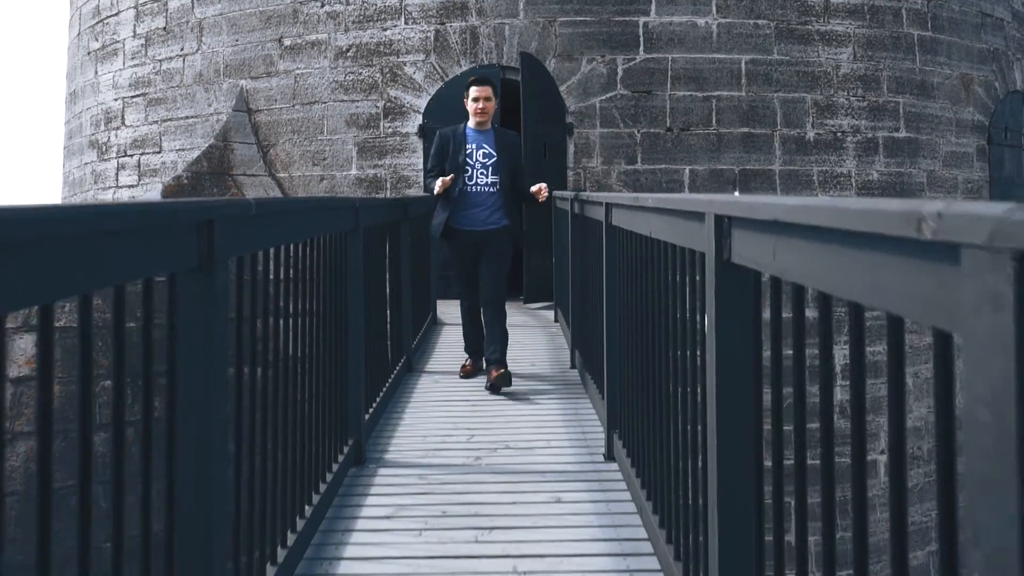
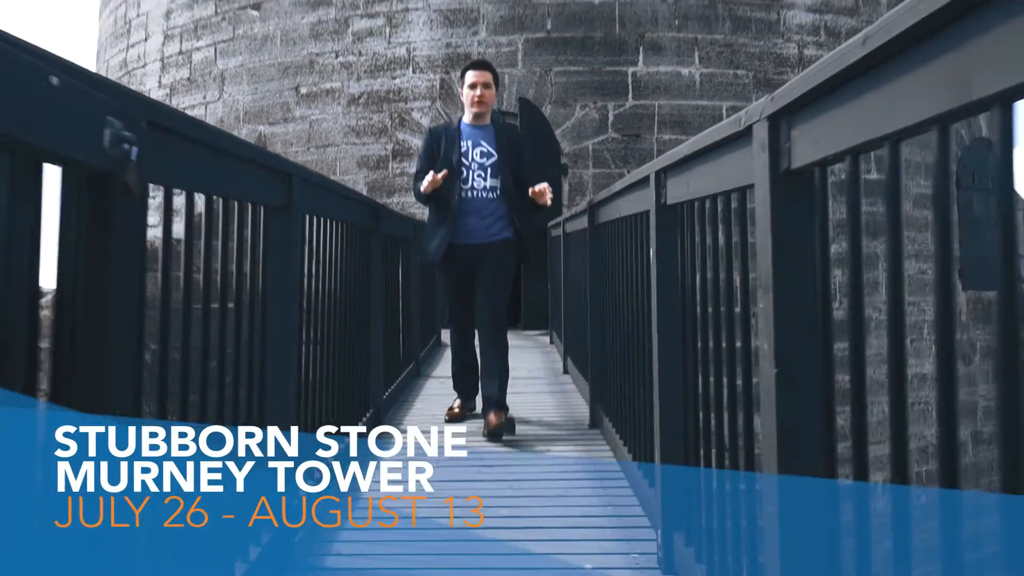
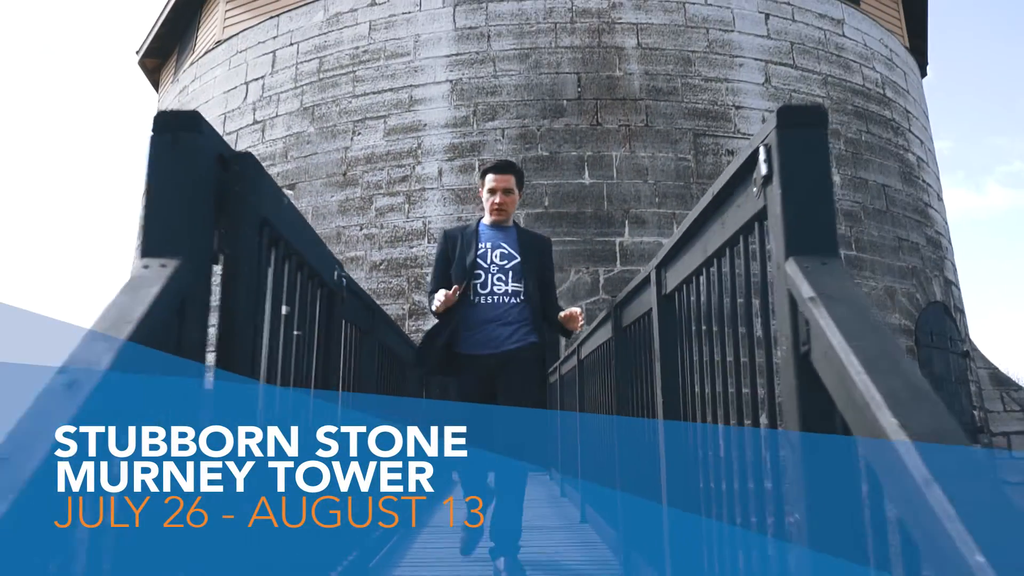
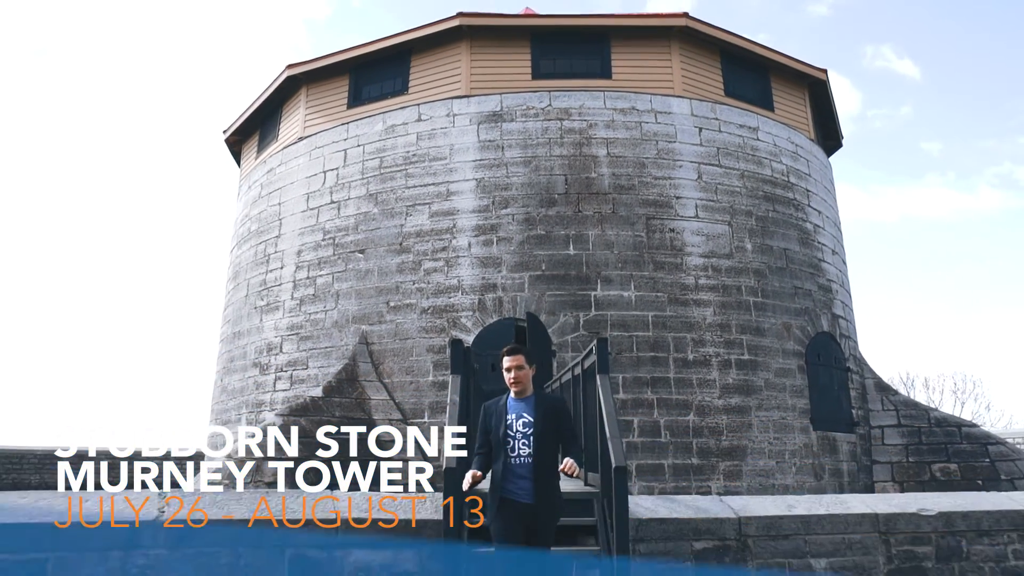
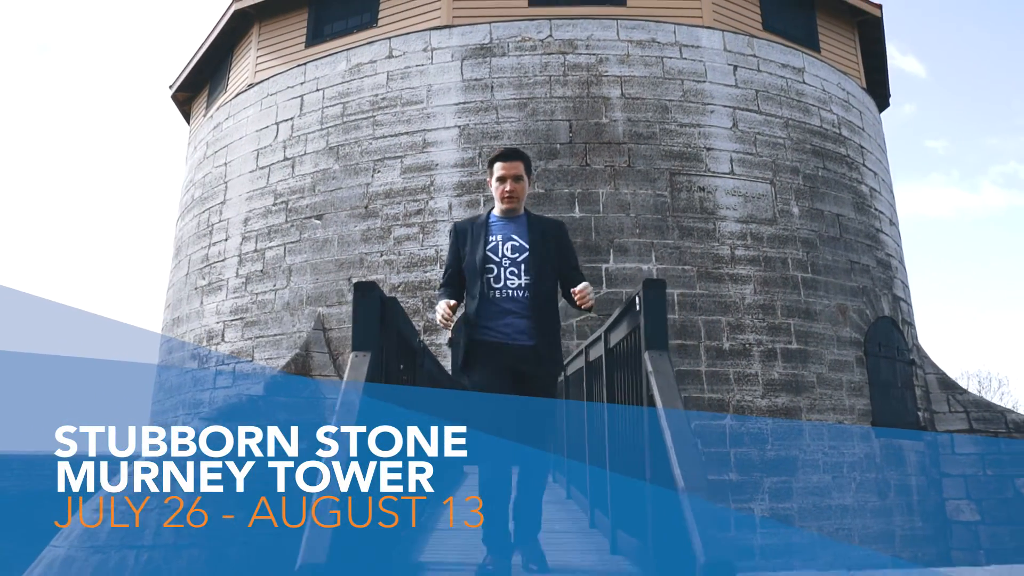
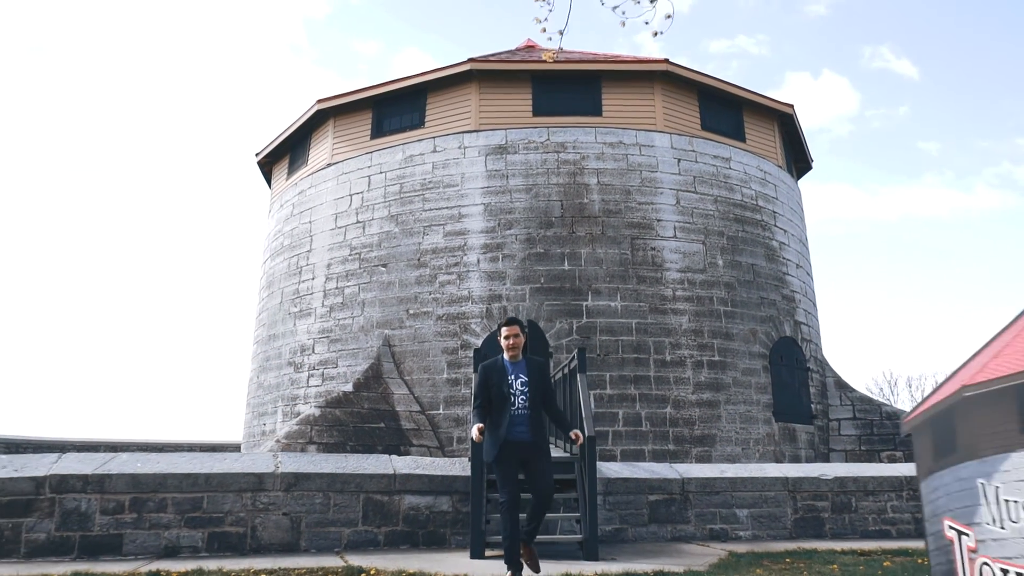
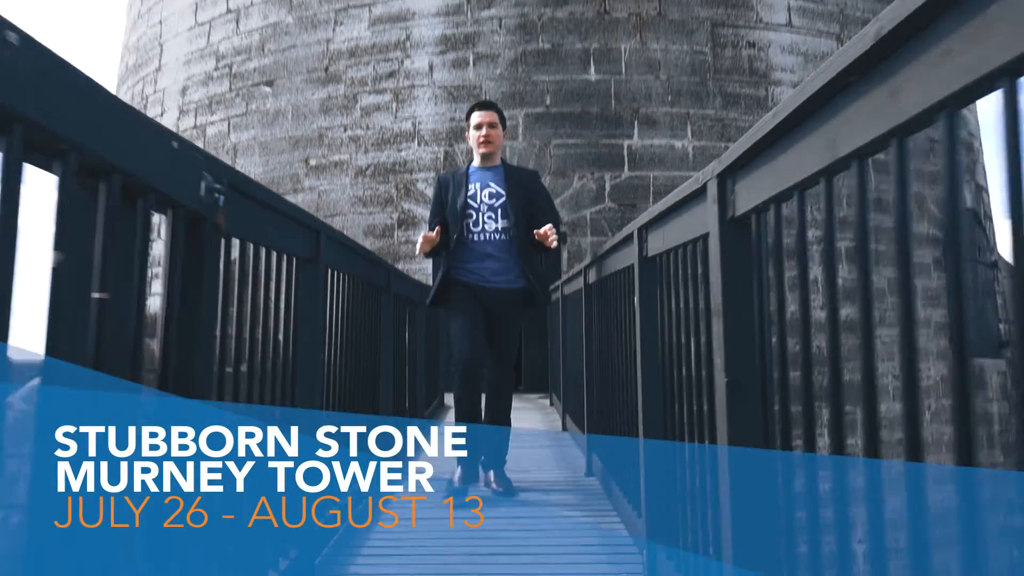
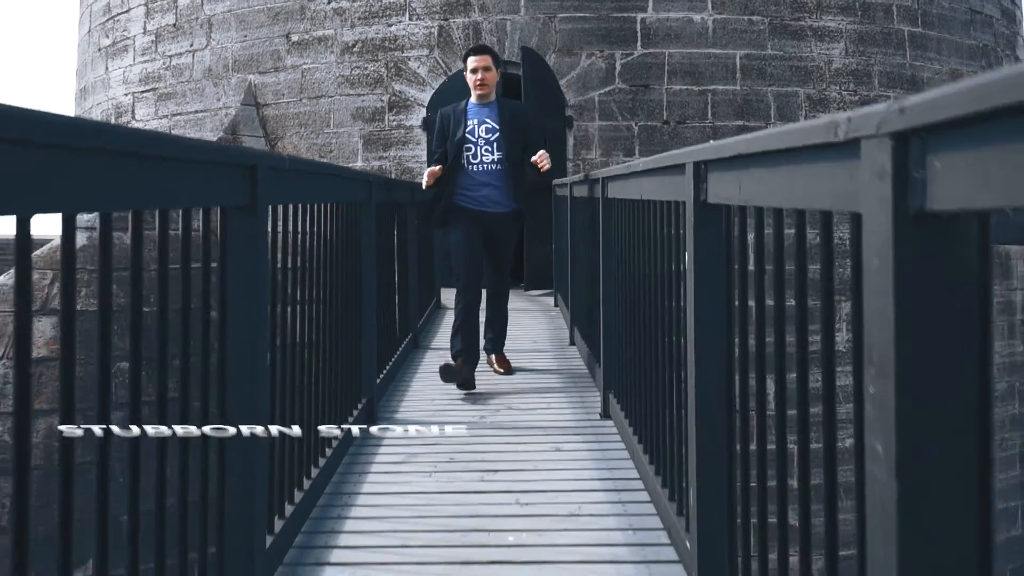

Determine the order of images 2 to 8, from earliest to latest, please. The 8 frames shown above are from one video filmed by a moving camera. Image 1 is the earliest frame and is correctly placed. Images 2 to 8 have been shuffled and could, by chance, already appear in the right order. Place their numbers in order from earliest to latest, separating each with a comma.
8, 2, 7, 3, 5, 4, 6
